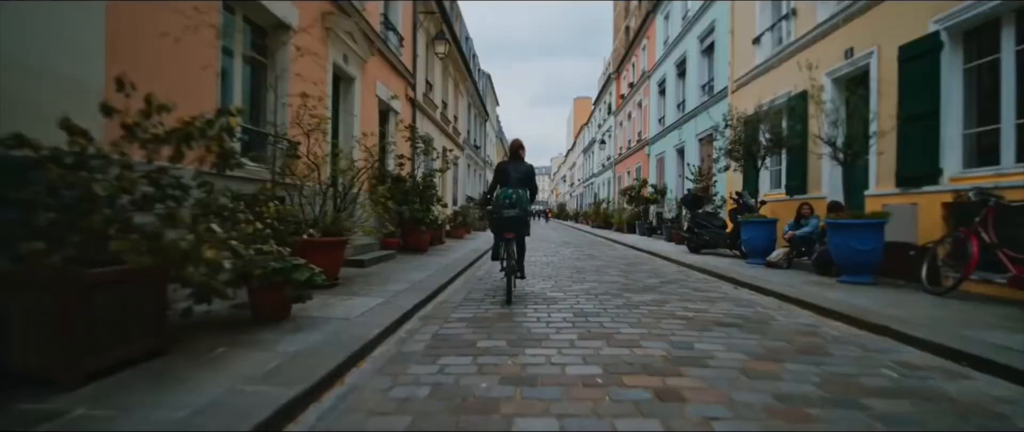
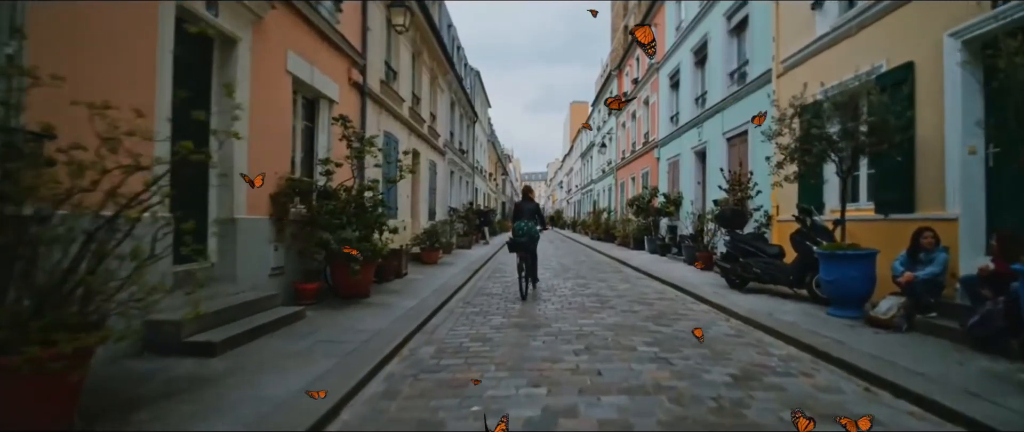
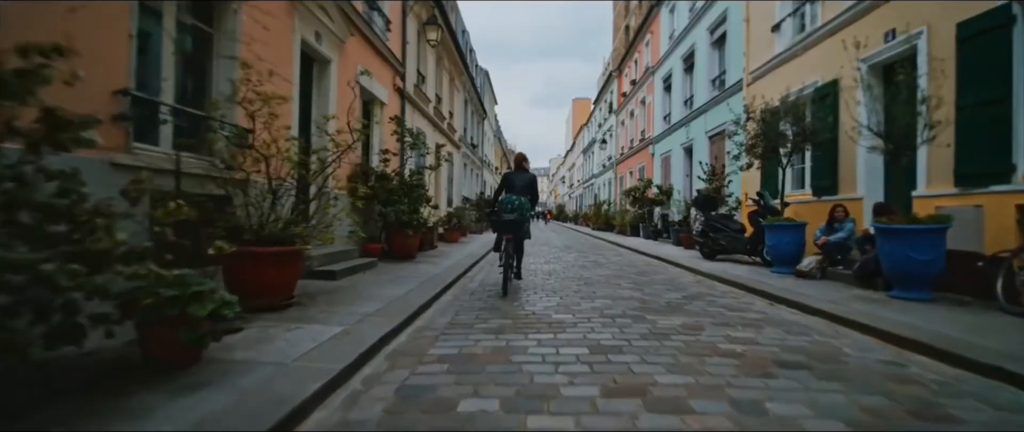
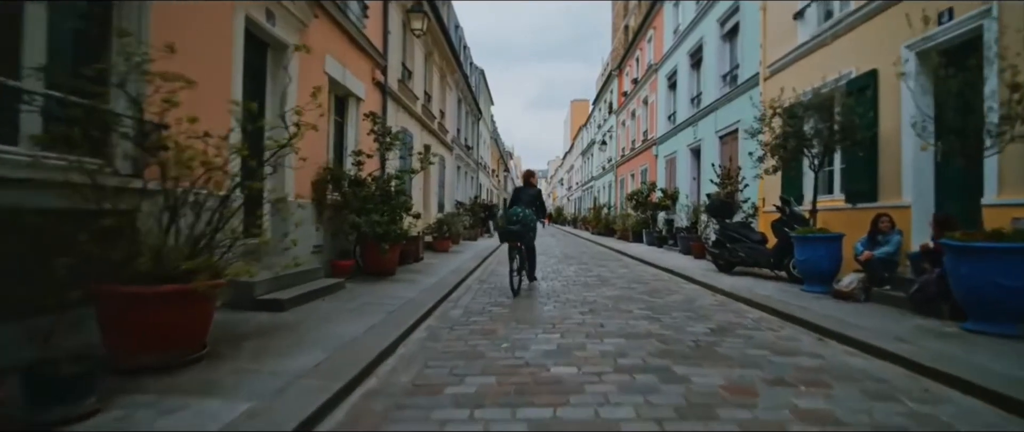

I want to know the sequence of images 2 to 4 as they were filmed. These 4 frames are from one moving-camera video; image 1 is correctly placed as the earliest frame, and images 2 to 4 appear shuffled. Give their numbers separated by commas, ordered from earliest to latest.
3, 4, 2
